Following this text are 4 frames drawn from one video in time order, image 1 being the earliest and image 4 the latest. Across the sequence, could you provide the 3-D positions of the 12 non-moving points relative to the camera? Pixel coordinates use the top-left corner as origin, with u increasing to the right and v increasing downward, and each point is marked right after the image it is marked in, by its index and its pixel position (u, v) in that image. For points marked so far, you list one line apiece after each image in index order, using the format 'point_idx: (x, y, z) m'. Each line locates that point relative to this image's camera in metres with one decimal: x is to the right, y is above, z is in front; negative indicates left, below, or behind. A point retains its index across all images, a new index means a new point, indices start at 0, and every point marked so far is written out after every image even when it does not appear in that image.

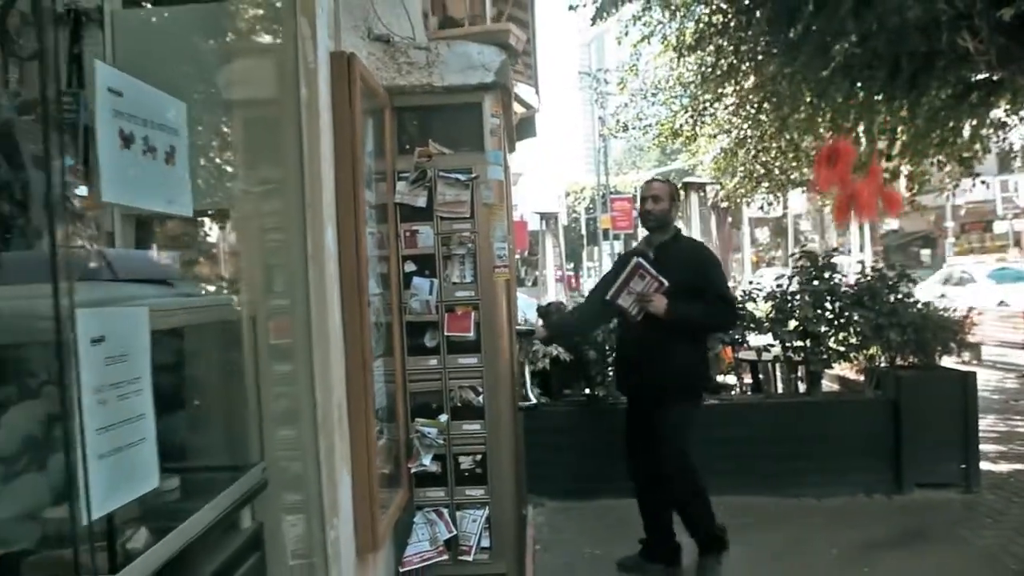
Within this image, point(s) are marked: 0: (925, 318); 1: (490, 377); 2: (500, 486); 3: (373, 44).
0: (+2.8, -0.2, +5.6) m
1: (-0.1, -0.4, +3.5) m
2: (-0.1, -0.9, +3.5) m
3: (-0.6, +1.0, +3.4) m
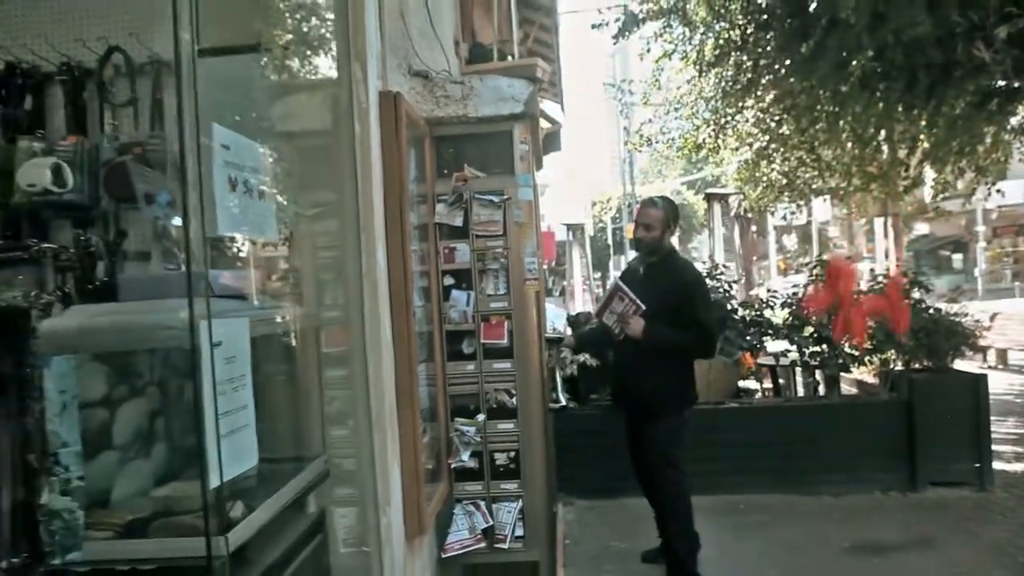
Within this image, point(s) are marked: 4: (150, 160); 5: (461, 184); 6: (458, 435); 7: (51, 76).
0: (+3.0, -0.2, +5.8) m
1: (0.0, -0.4, +3.9) m
2: (+0.1, -0.9, +3.9) m
3: (-0.4, +1.0, +3.8) m
4: (-1.2, +0.4, +2.7) m
5: (-0.2, +0.5, +3.8) m
6: (-0.3, -0.7, +3.9) m
7: (-1.6, +0.7, +2.8) m
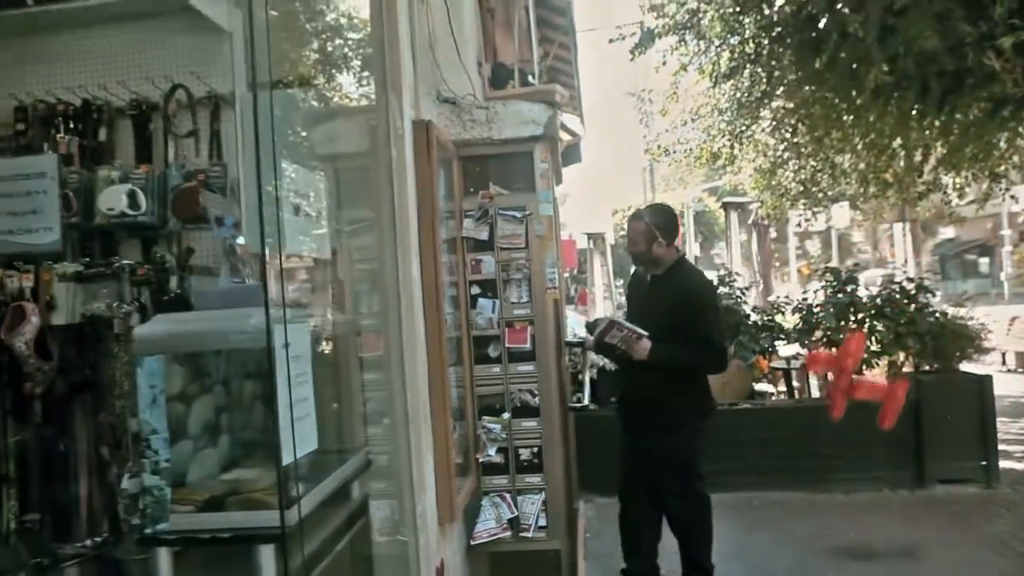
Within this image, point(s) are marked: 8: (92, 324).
0: (+3.2, -0.3, +6.0) m
1: (+0.2, -0.5, +4.2) m
2: (+0.2, -0.9, +4.2) m
3: (-0.3, +0.9, +4.1) m
4: (-1.1, +0.4, +3.1) m
5: (-0.1, +0.4, +4.2) m
6: (-0.1, -0.7, +4.2) m
7: (-1.5, +0.7, +3.2) m
8: (-1.5, -0.1, +2.9) m
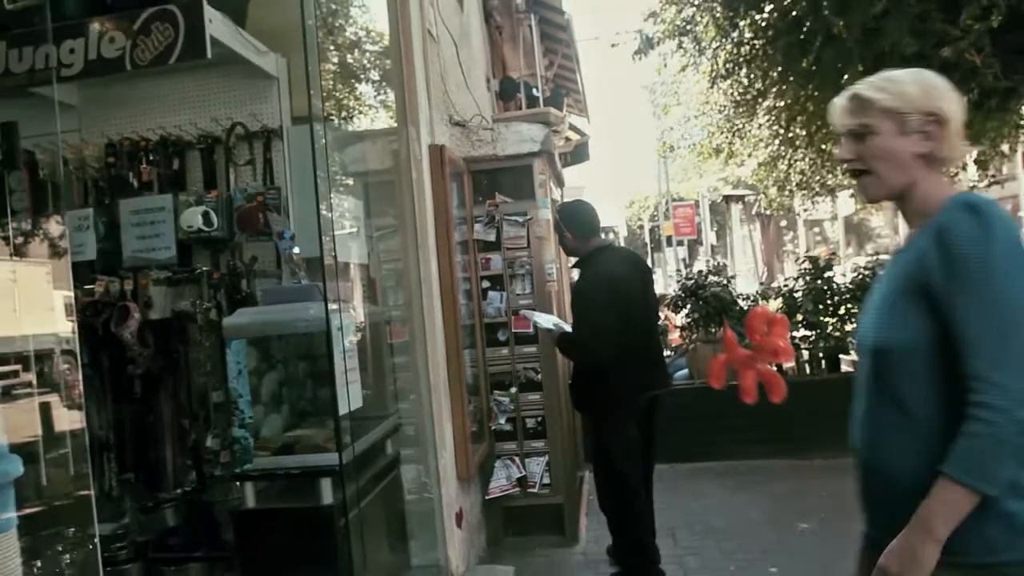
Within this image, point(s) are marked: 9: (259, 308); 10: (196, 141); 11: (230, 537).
0: (+3.2, -0.2, +6.7) m
1: (+0.2, -0.4, +4.9) m
2: (+0.3, -0.9, +4.9) m
3: (-0.3, +0.9, +4.9) m
4: (-1.1, +0.4, +3.8) m
5: (-0.1, +0.5, +4.9) m
6: (-0.1, -0.7, +4.9) m
7: (-1.5, +0.7, +3.9) m
8: (-1.5, -0.1, +3.7) m
9: (-1.1, -0.1, +3.7) m
10: (-1.5, +0.7, +4.0) m
11: (-1.2, -1.1, +3.5) m
